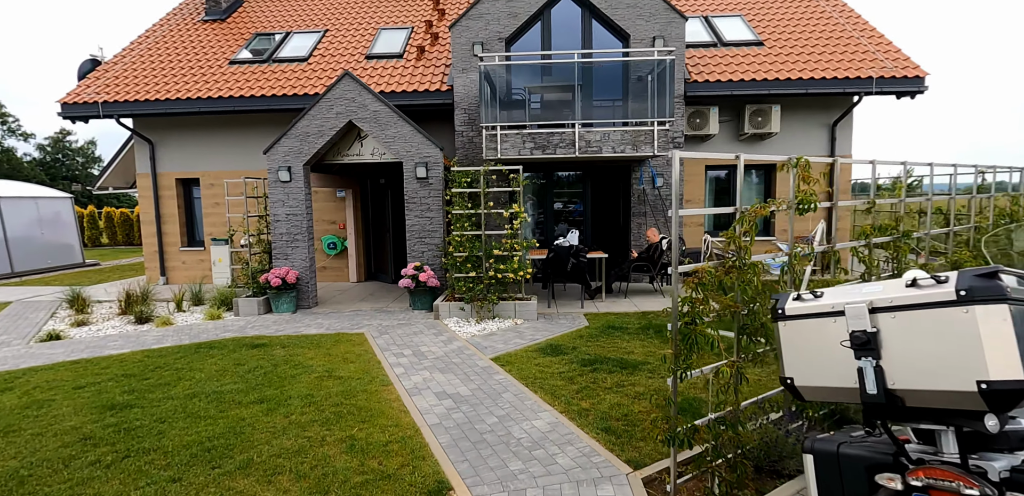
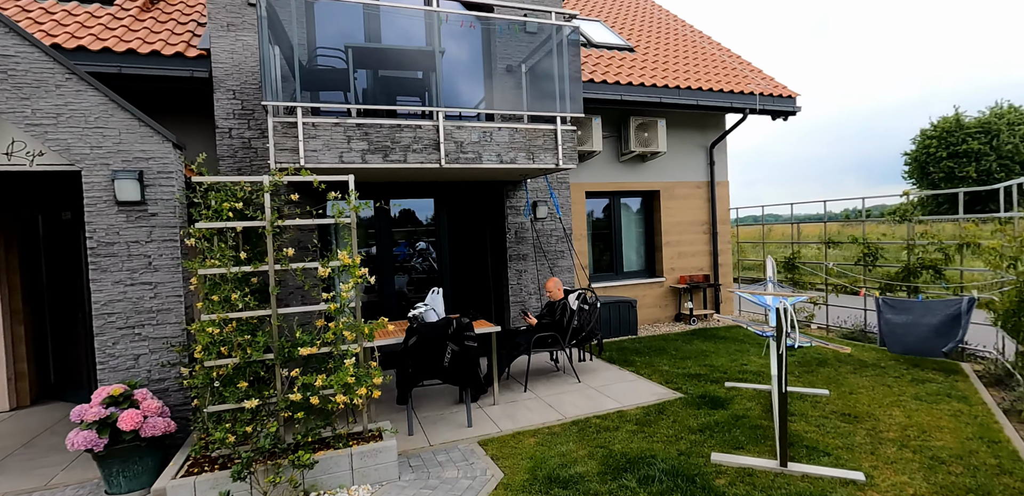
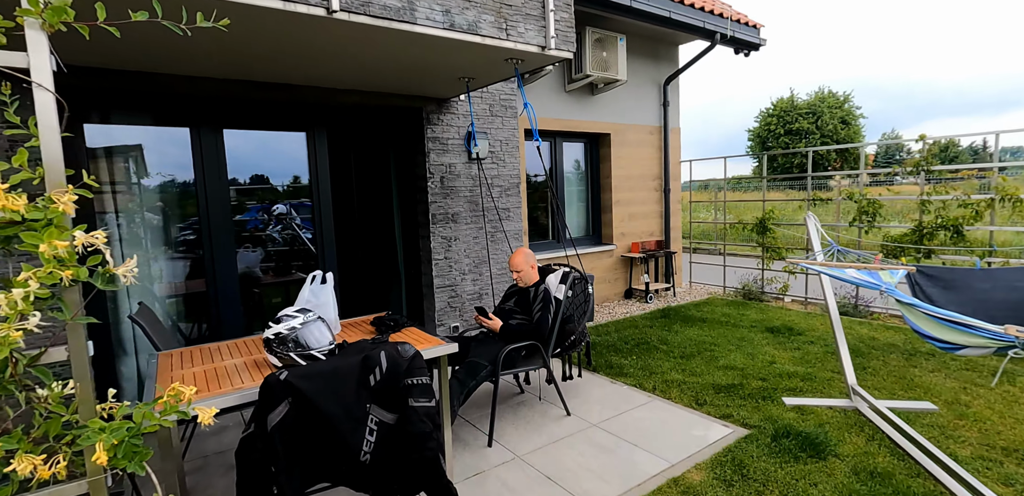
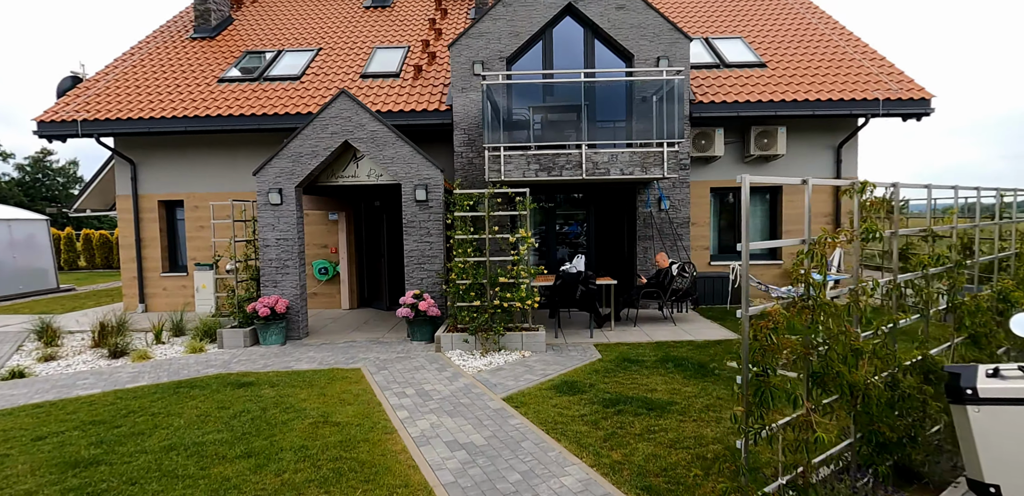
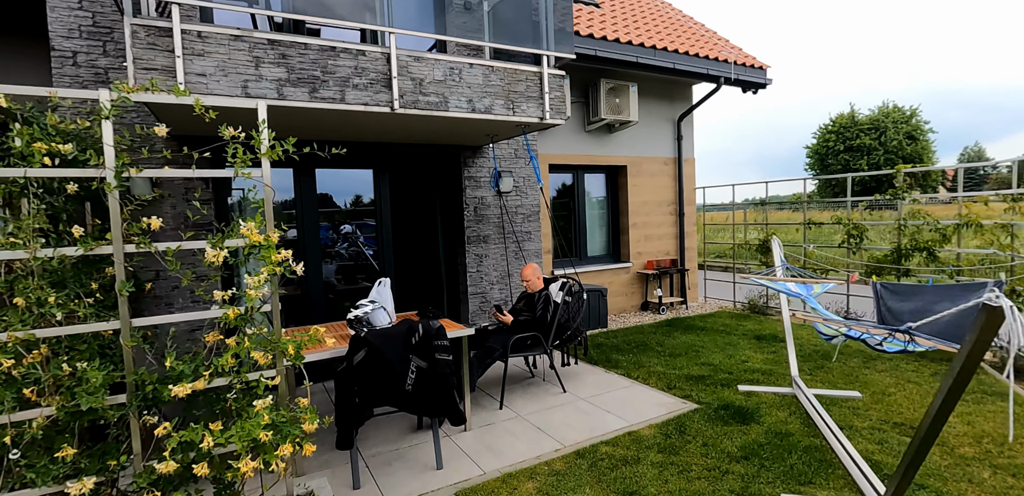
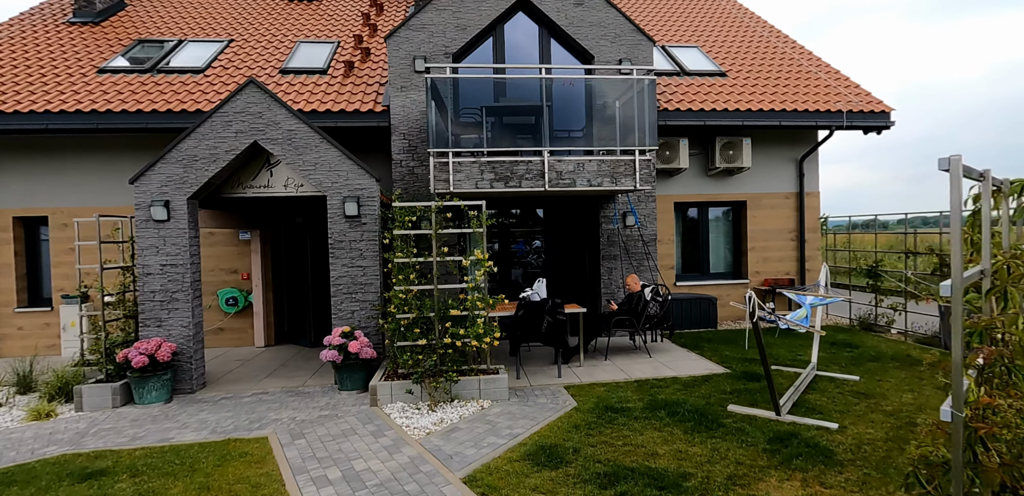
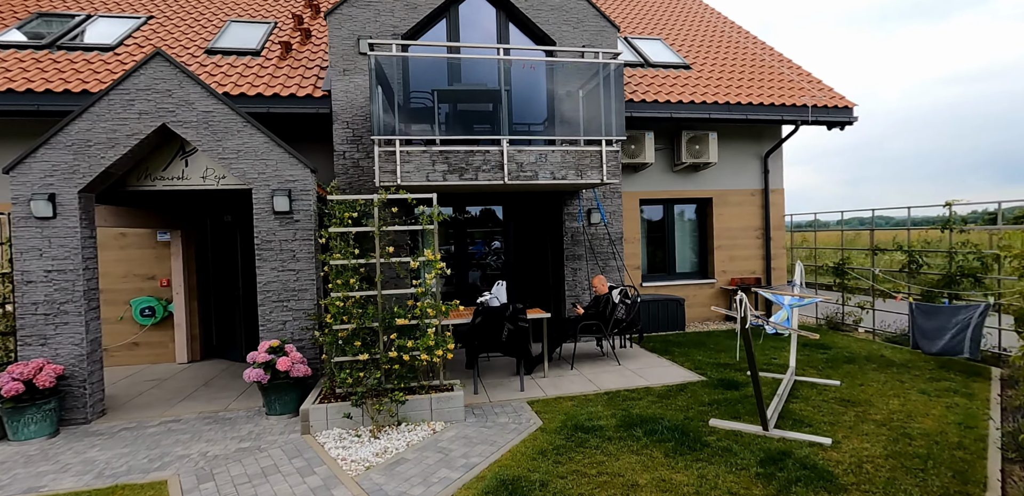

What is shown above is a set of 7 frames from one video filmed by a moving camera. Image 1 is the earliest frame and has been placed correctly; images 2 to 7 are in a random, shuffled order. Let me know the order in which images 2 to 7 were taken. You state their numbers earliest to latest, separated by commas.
4, 6, 7, 2, 5, 3
